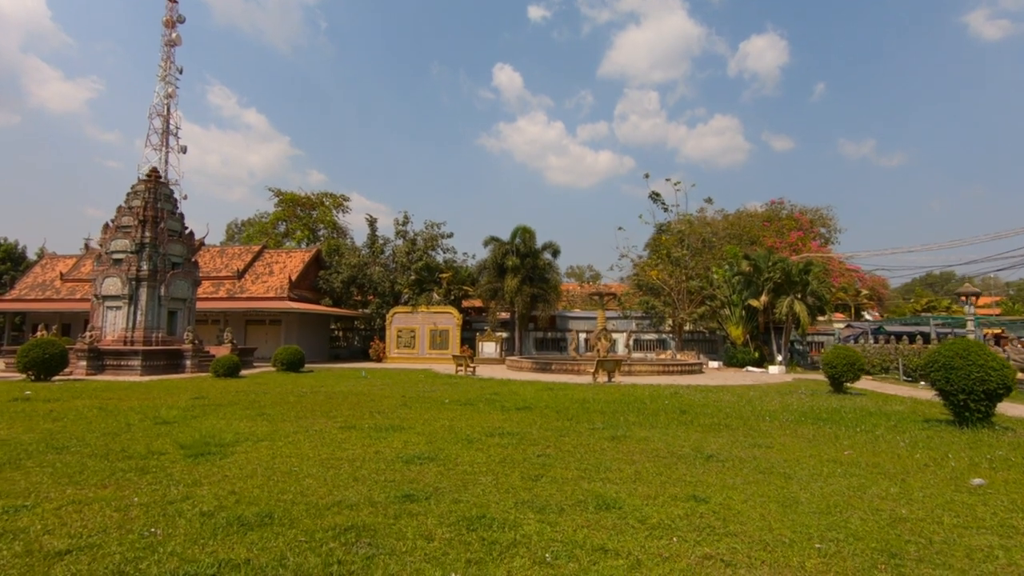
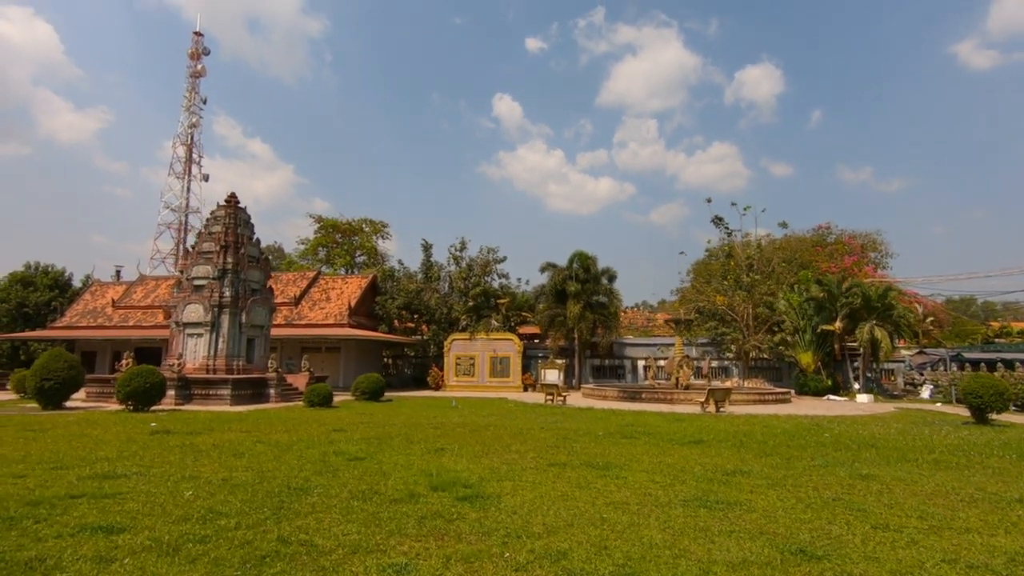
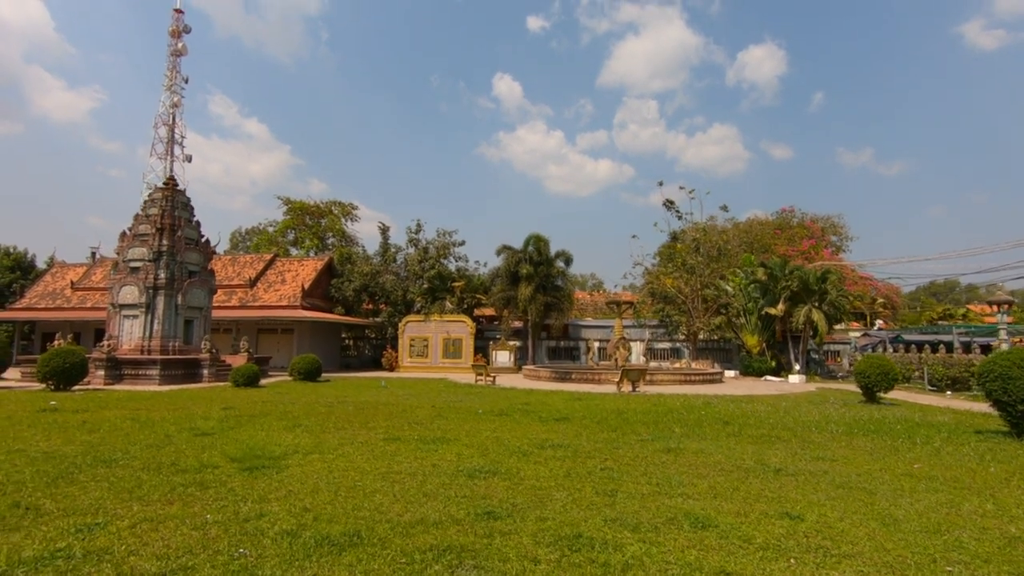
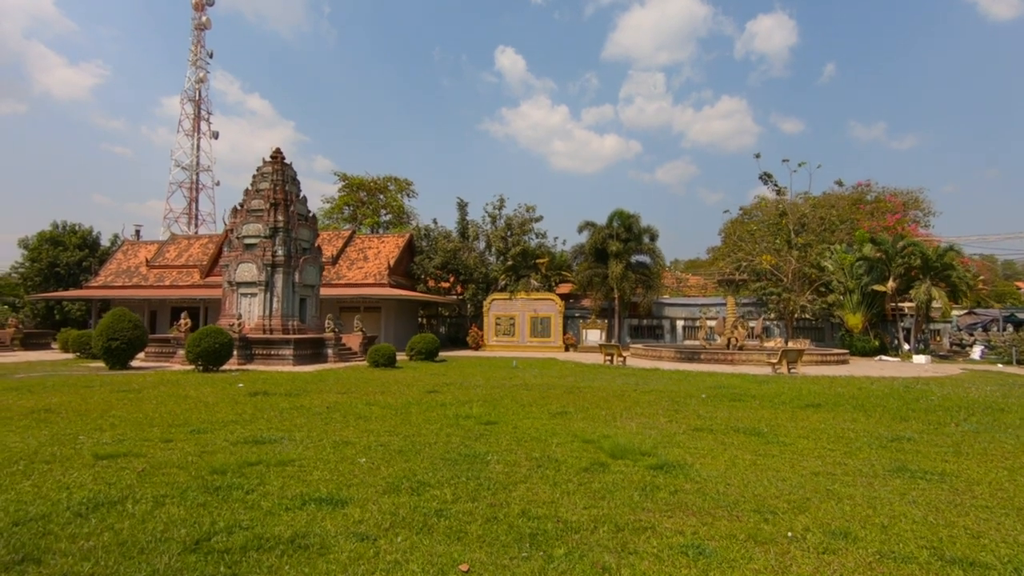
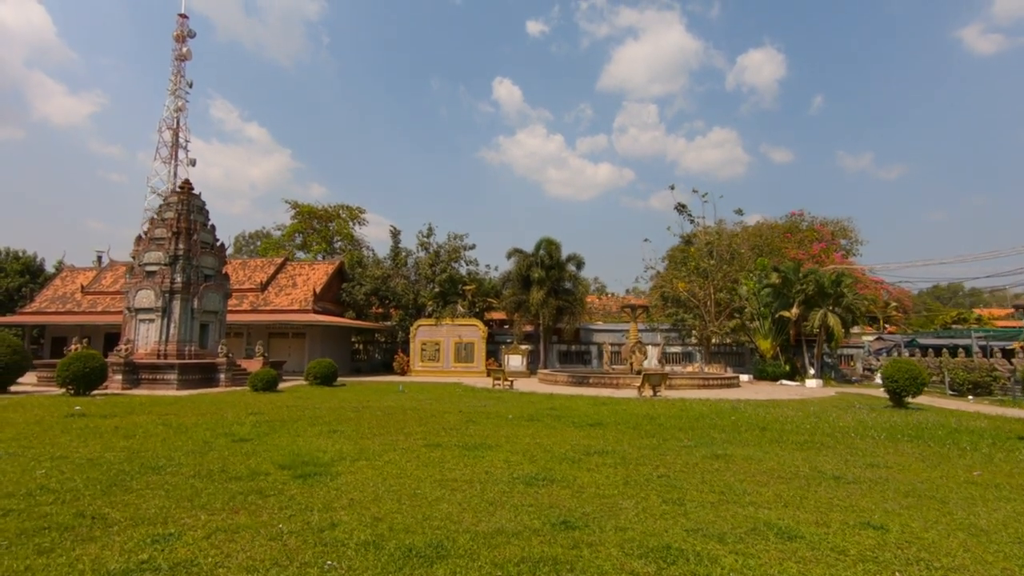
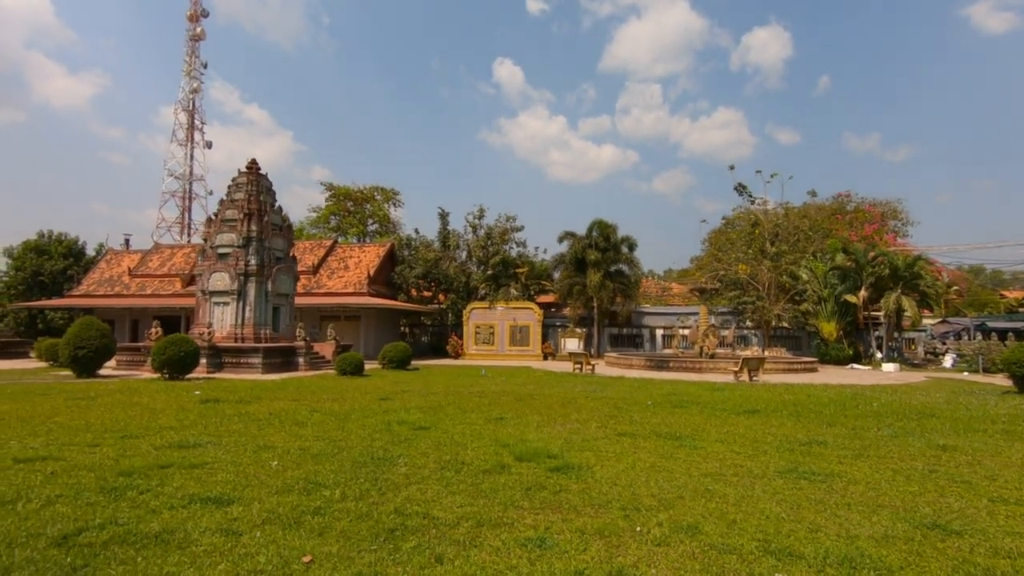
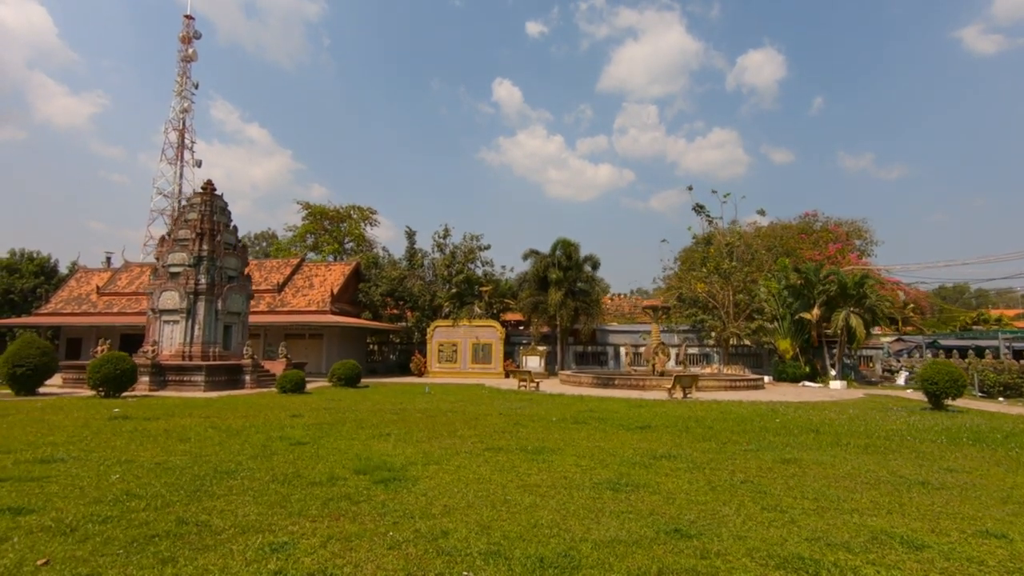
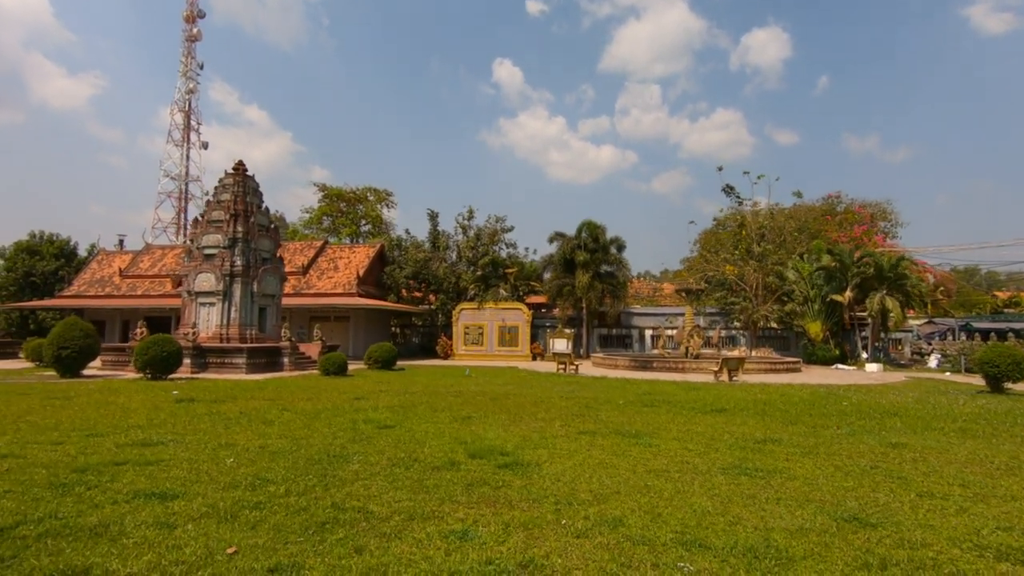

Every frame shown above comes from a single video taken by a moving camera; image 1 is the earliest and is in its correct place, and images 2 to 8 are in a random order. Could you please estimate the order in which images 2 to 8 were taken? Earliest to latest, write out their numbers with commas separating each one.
3, 5, 7, 2, 8, 6, 4
